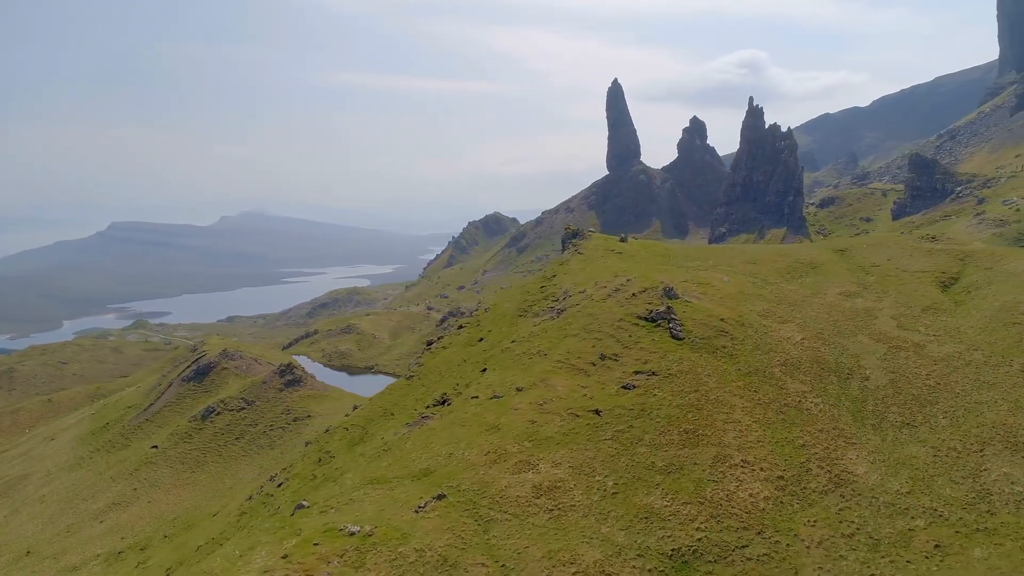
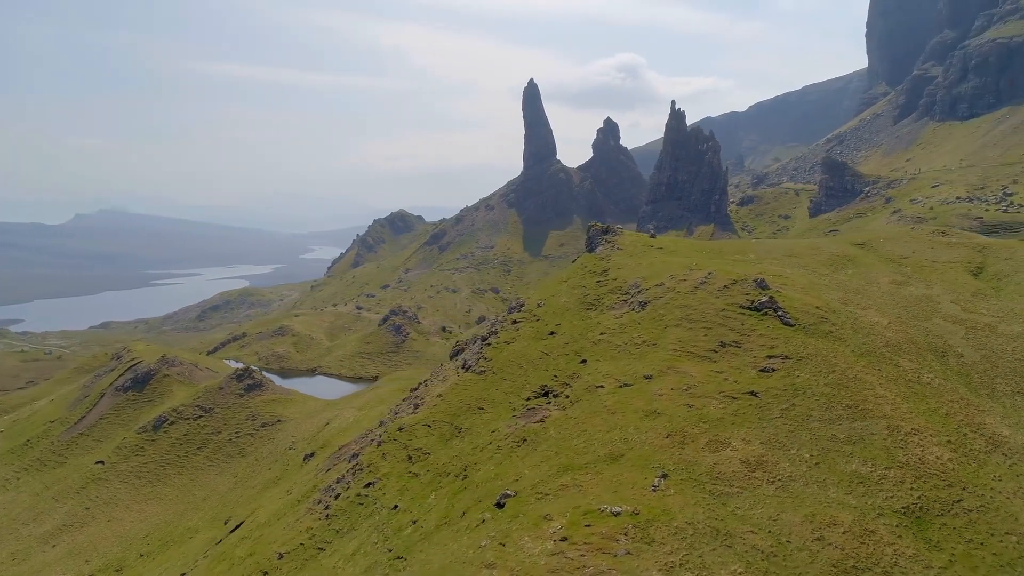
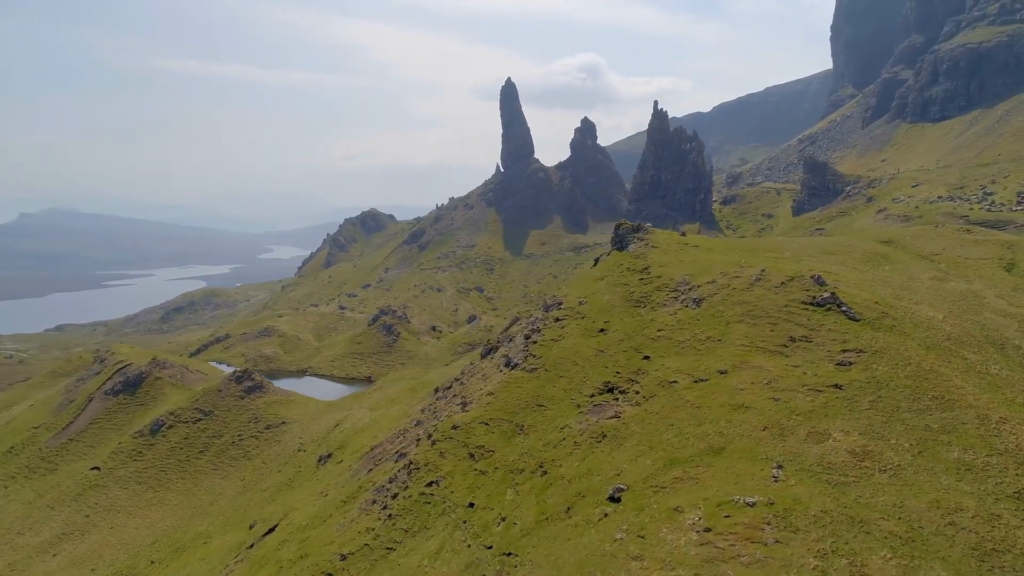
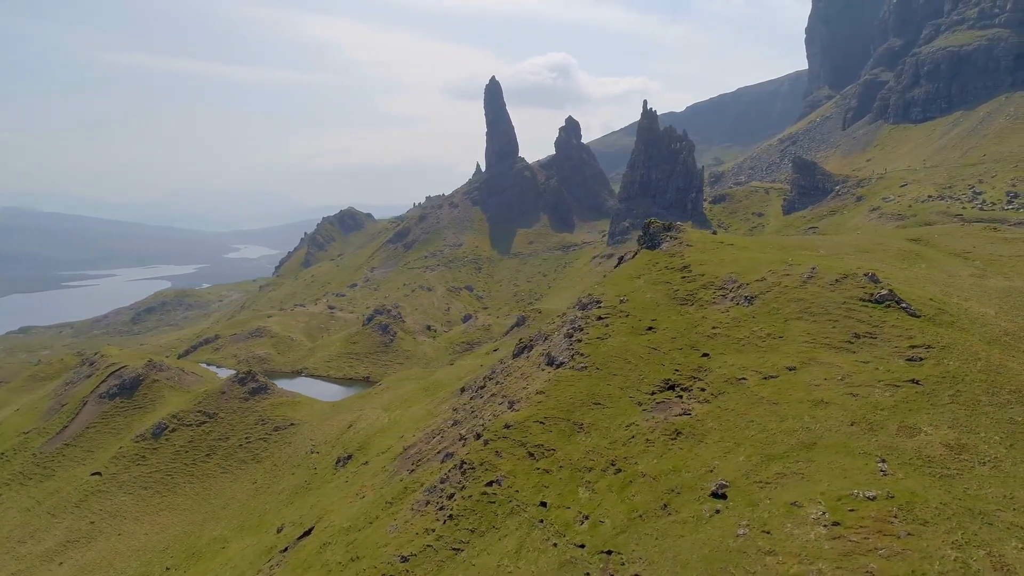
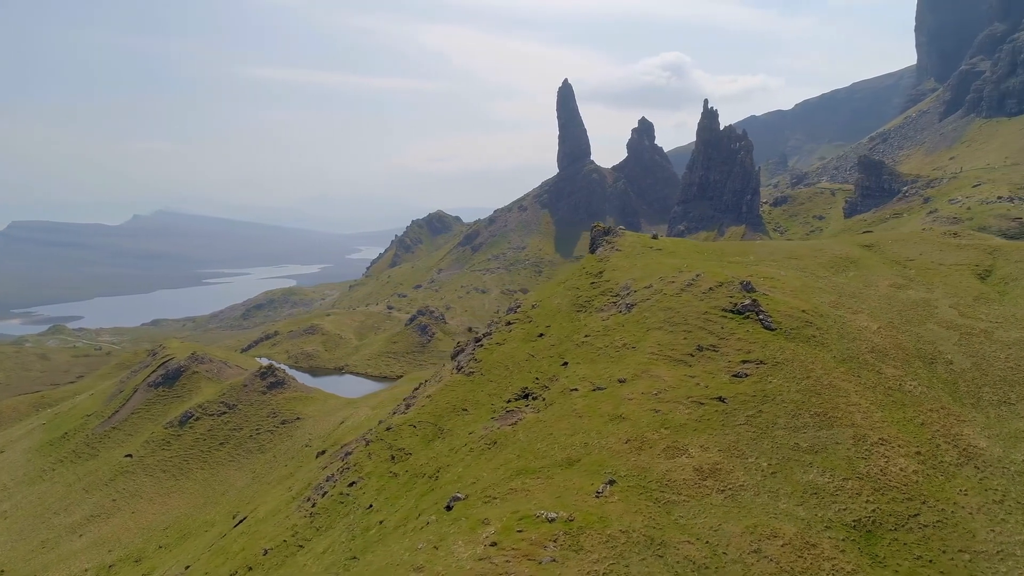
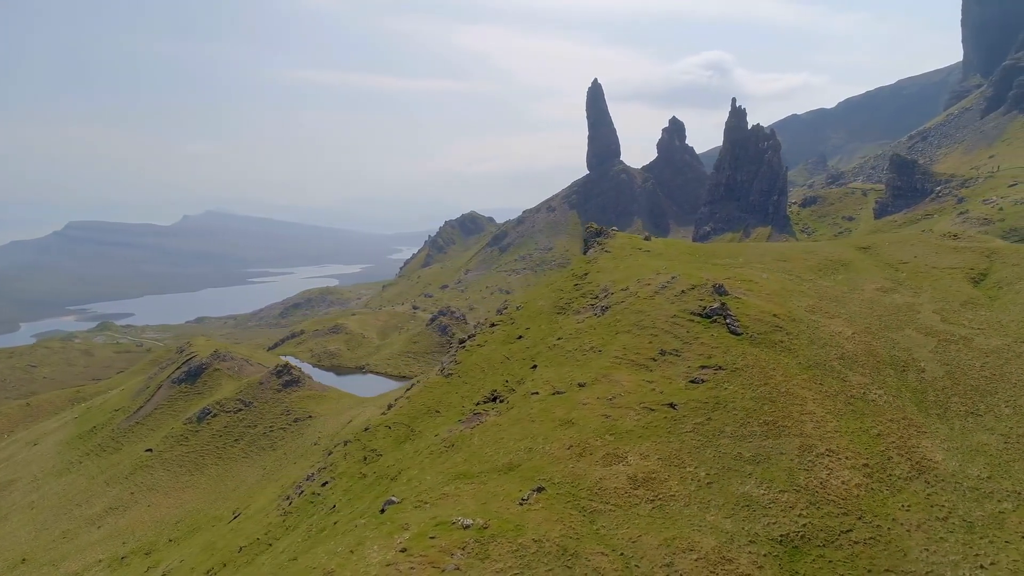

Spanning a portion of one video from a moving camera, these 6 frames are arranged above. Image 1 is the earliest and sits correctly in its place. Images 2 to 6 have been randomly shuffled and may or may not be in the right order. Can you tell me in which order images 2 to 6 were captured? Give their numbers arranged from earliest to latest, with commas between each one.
6, 5, 2, 3, 4
